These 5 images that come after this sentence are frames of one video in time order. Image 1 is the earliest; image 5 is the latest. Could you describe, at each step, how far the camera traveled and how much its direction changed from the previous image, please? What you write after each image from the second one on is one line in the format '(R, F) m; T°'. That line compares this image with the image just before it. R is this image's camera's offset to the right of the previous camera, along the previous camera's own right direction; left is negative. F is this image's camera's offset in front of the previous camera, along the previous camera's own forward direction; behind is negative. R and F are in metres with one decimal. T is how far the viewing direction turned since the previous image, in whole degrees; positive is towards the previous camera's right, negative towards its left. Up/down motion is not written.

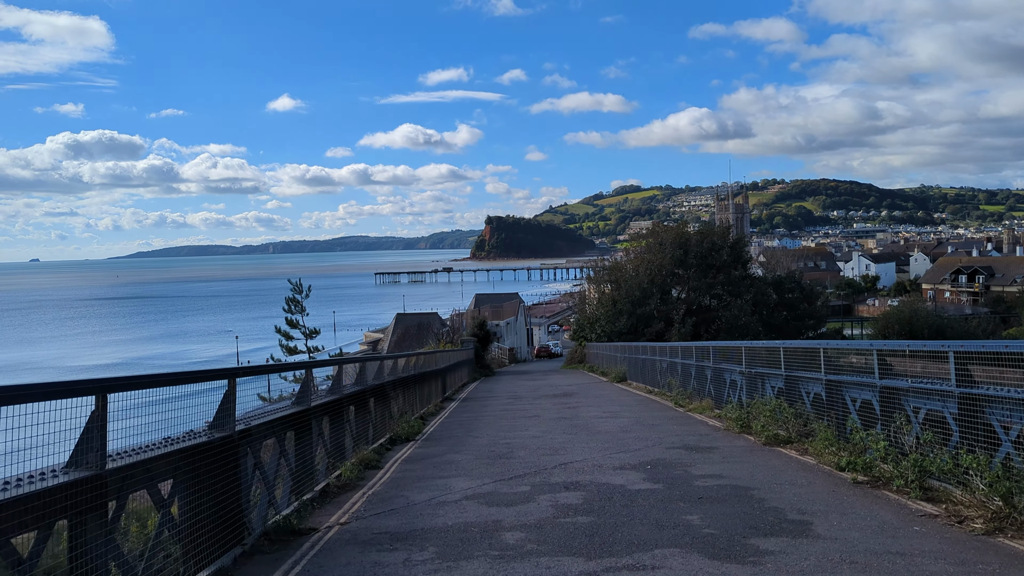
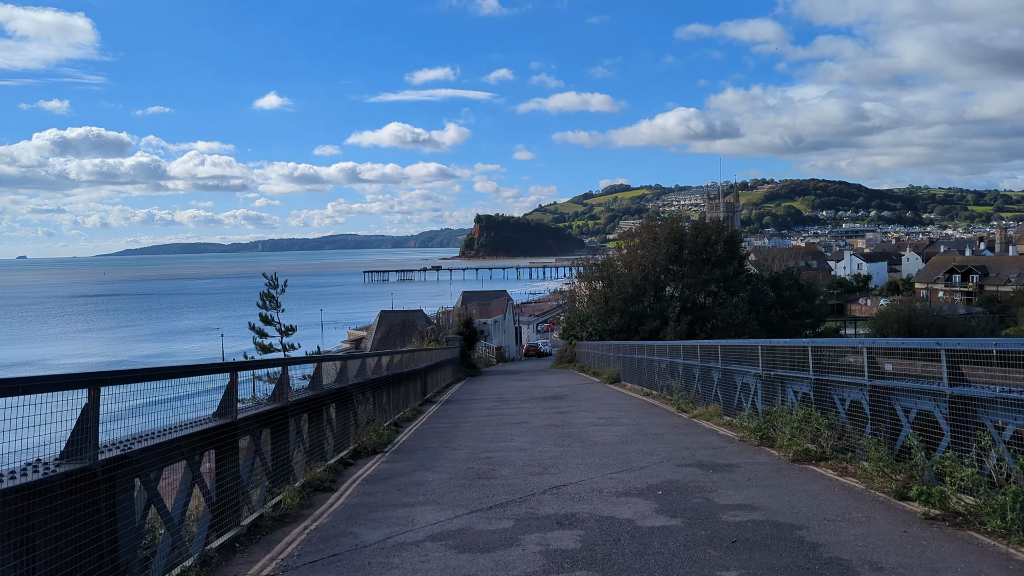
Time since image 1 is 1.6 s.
(+0.1, +1.6) m; +1°
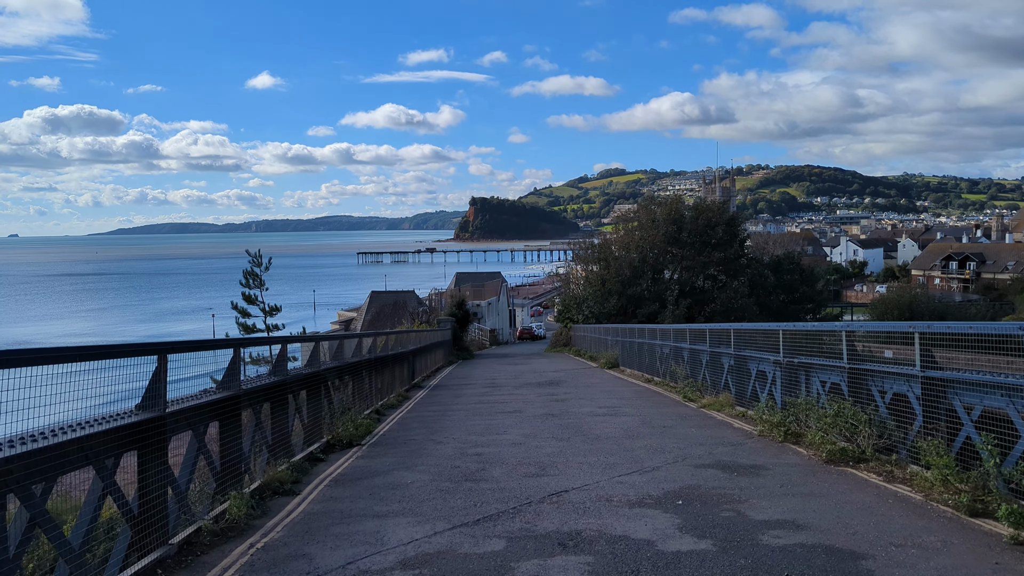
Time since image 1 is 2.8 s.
(0.0, +1.2) m; 0°
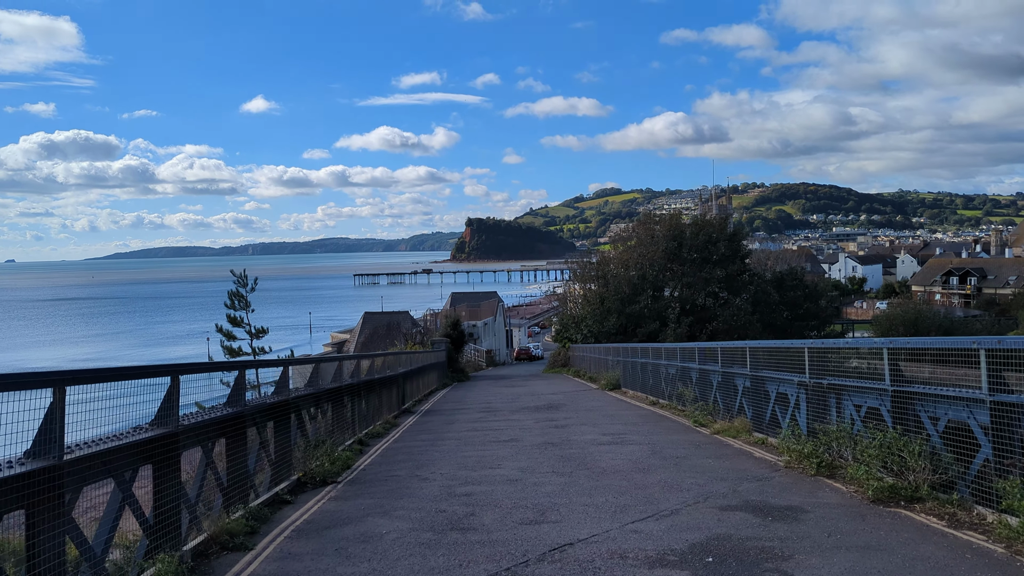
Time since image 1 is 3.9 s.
(0.0, +1.0) m; 0°
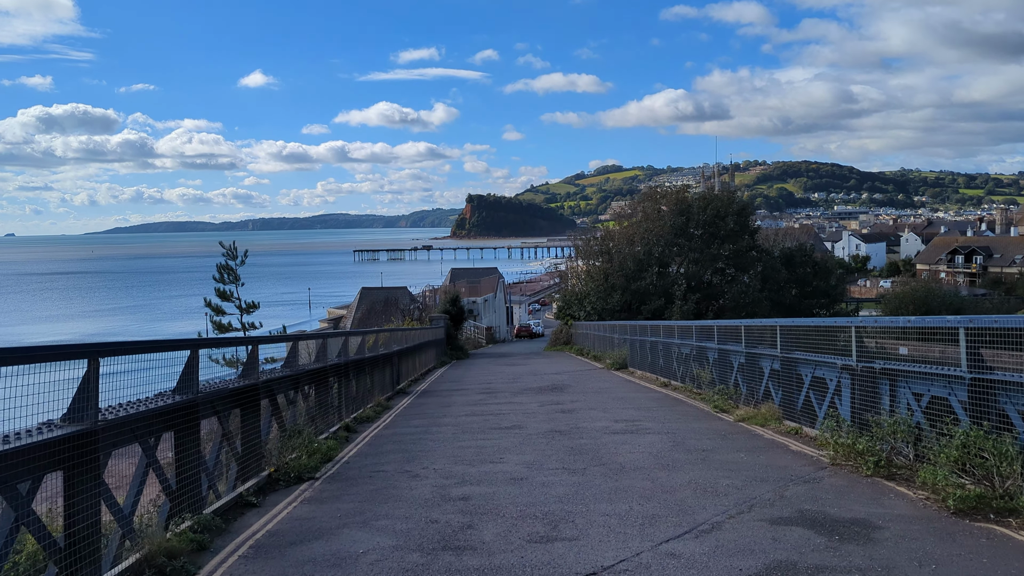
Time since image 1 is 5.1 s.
(0.0, +1.2) m; 0°
